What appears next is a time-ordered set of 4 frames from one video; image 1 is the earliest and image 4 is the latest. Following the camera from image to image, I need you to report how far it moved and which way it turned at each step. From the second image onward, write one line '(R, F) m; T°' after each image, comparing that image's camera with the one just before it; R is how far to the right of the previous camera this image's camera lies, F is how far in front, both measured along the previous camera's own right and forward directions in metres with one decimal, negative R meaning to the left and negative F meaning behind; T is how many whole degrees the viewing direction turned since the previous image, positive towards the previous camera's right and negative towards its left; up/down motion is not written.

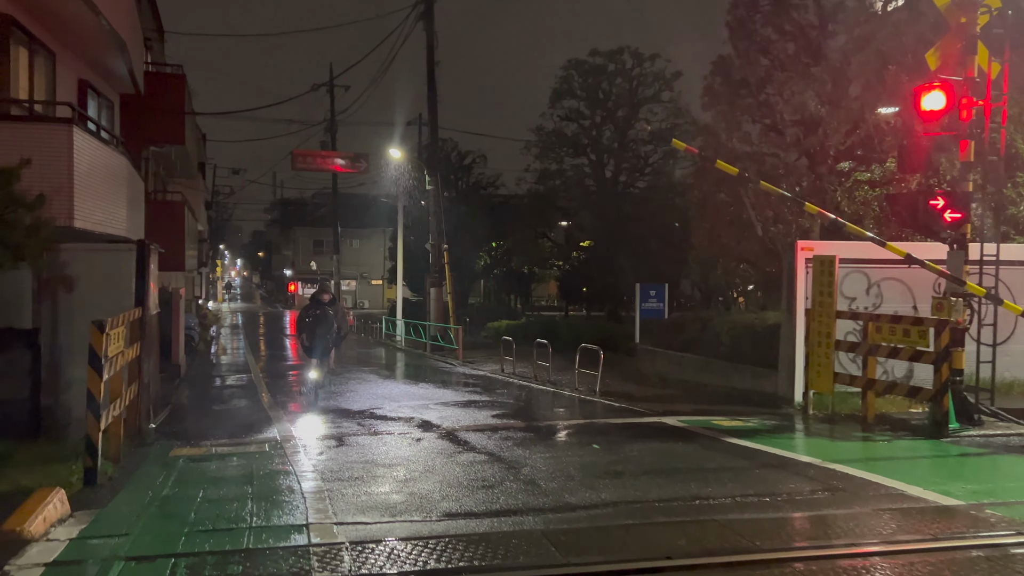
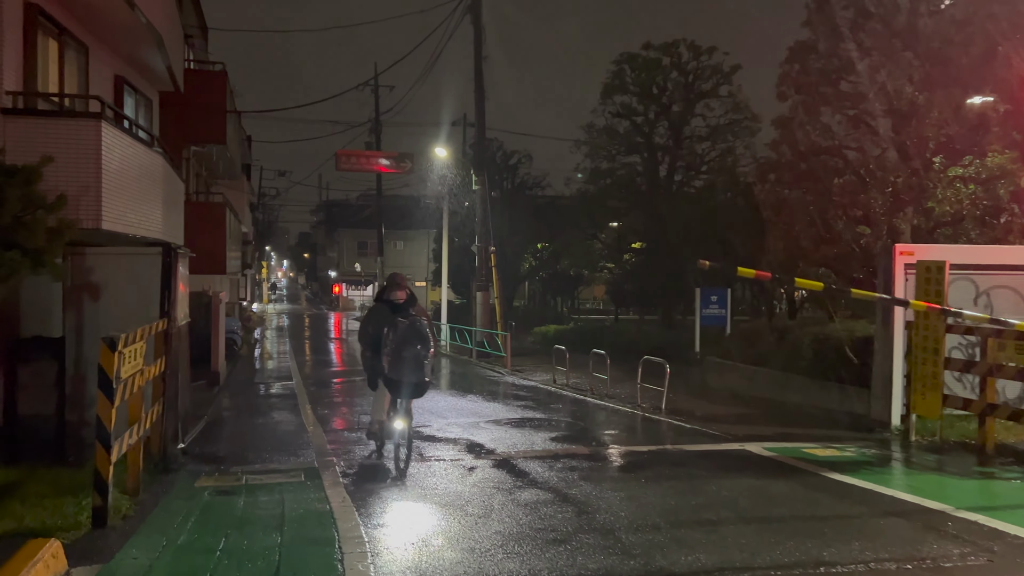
(-0.2, +1.0) m; -3°
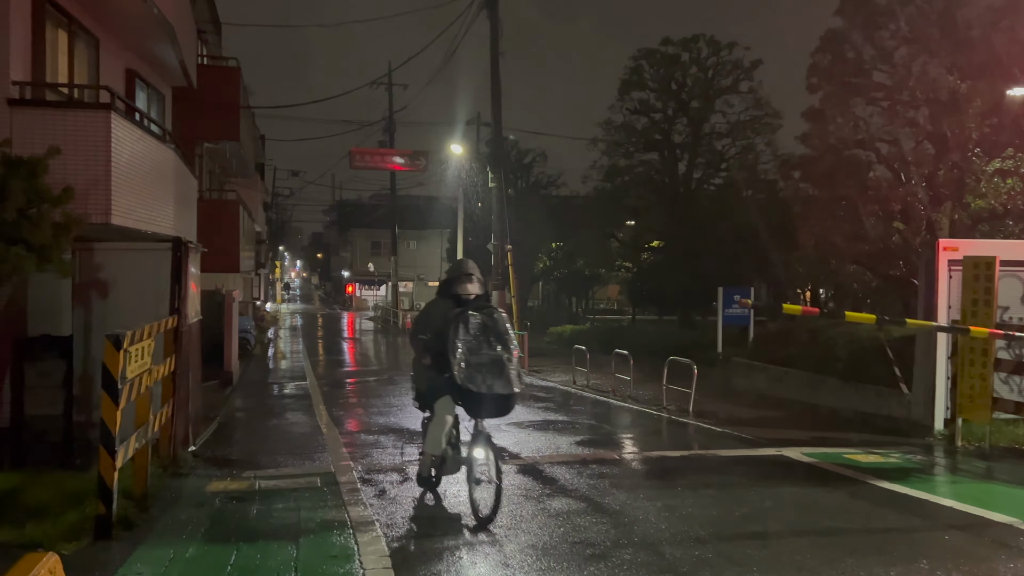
(-0.1, +0.4) m; -1°
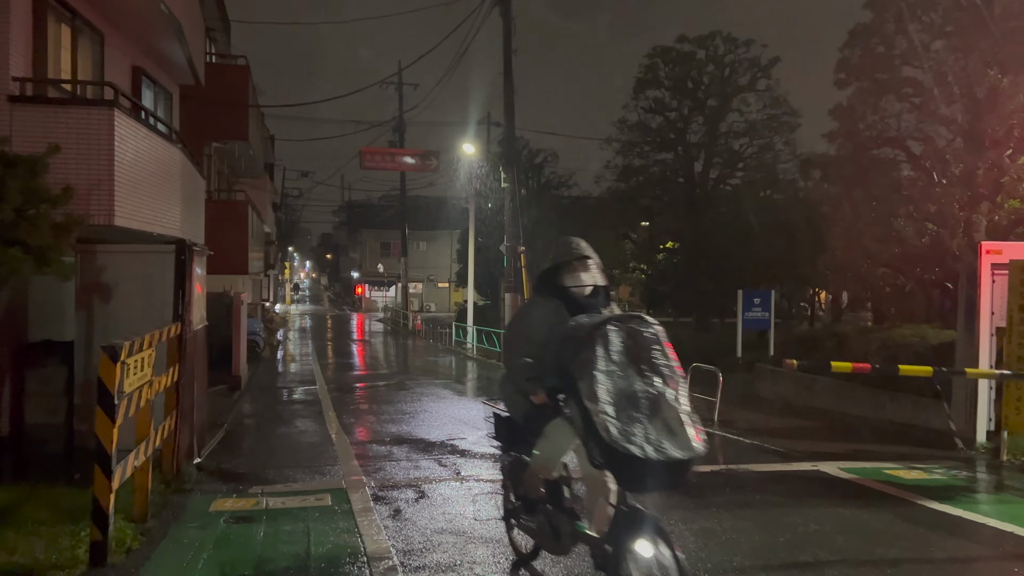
(-0.1, +0.4) m; -1°
